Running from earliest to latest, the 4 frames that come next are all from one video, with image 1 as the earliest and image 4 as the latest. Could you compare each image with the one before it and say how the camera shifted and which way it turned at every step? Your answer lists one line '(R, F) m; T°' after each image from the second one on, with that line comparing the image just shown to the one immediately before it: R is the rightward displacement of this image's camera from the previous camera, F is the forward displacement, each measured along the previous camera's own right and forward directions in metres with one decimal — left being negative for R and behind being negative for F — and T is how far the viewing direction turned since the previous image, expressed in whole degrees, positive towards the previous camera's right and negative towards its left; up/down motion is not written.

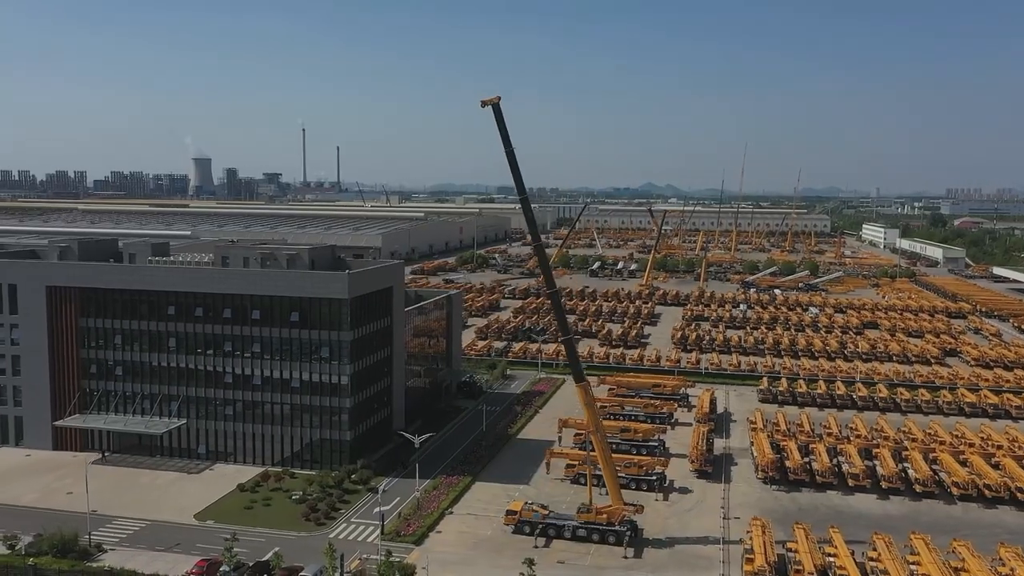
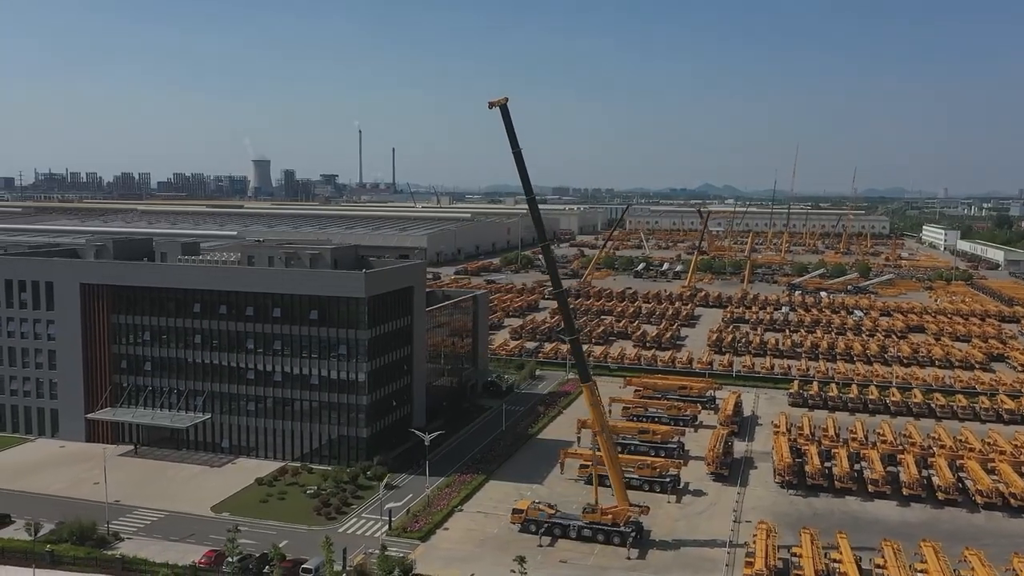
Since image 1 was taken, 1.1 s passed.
(+1.0, -0.1) m; -3°
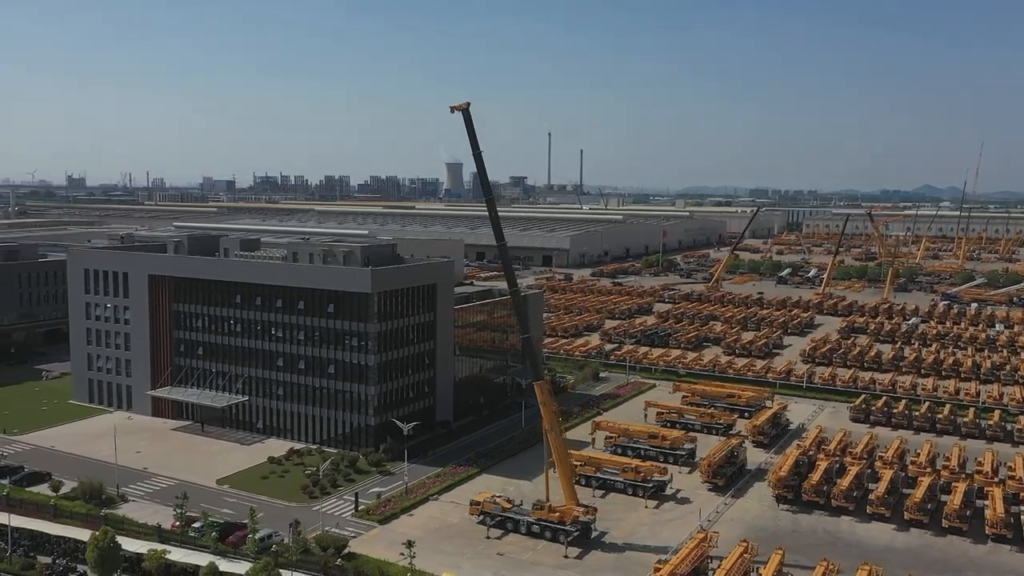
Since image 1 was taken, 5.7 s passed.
(+5.1, -0.1) m; -11°
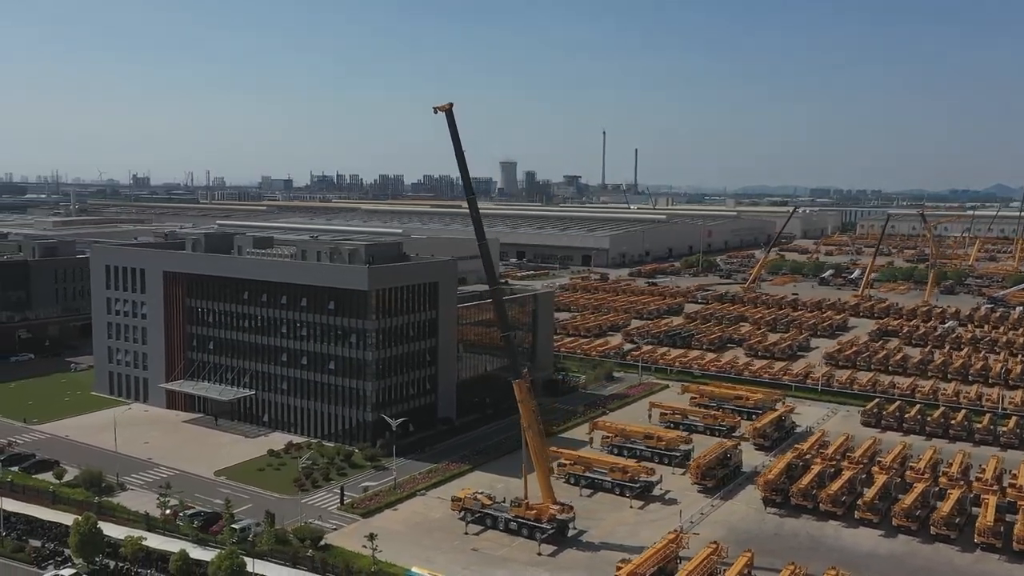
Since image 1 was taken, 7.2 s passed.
(+1.6, -0.2) m; -3°
